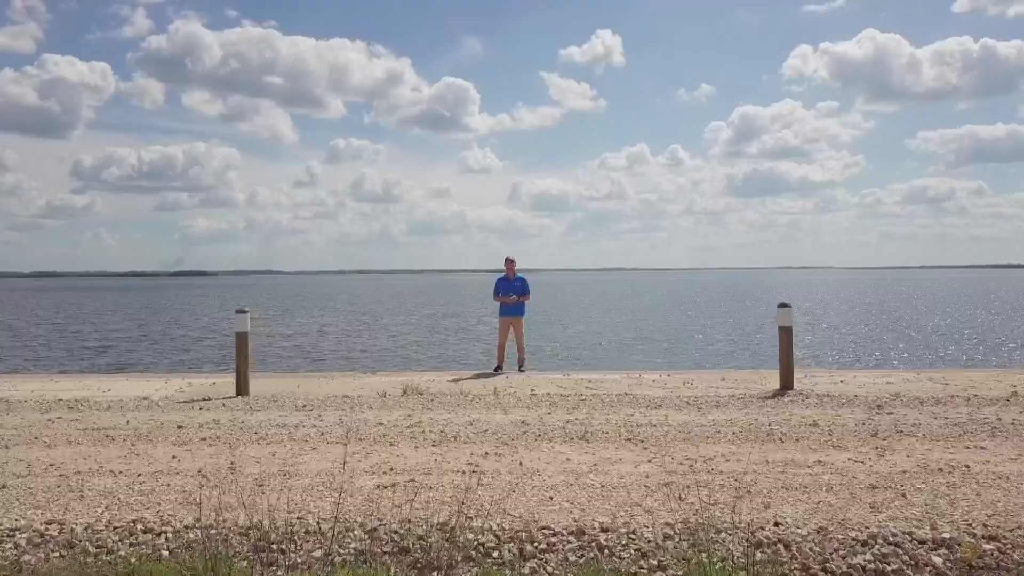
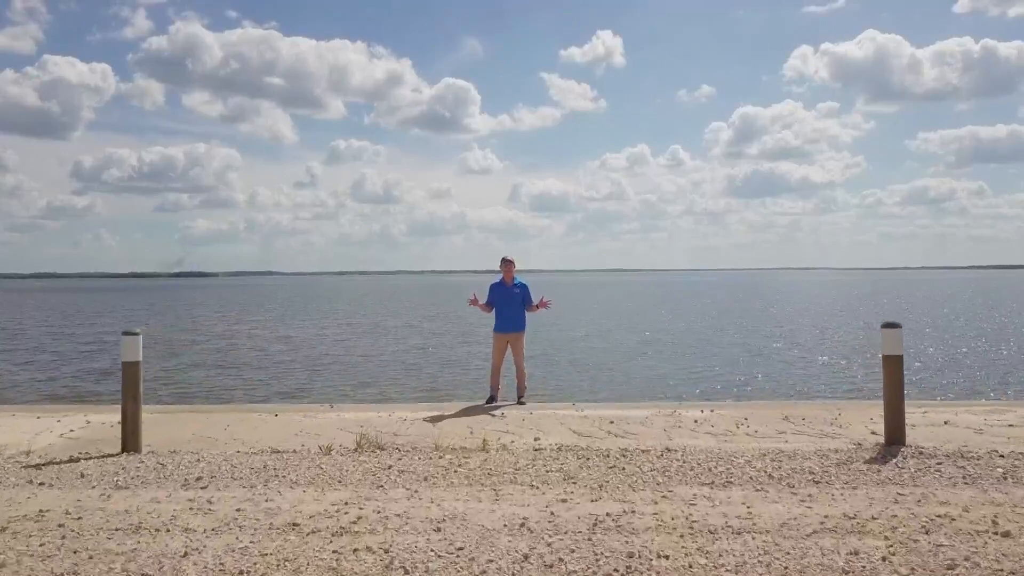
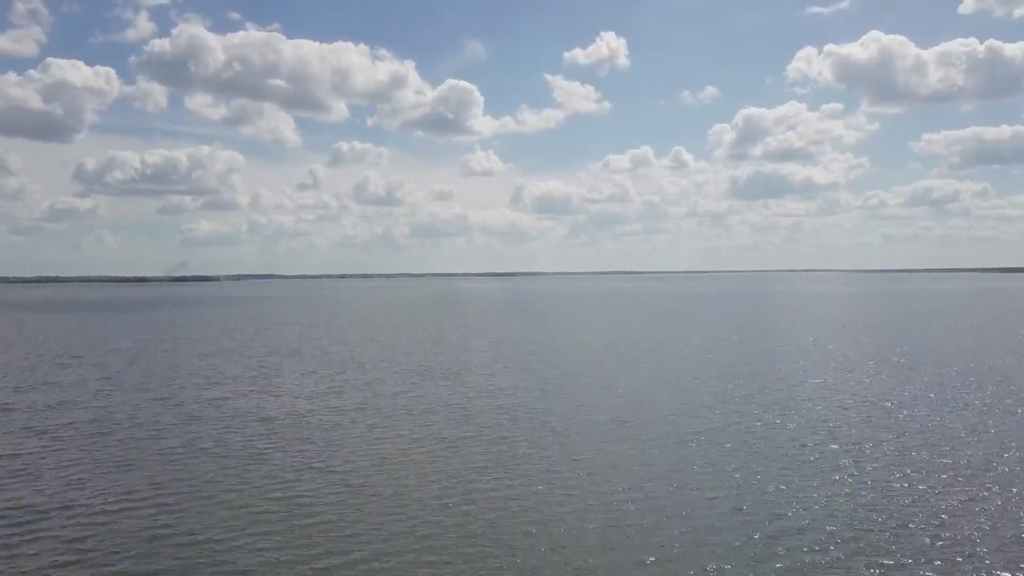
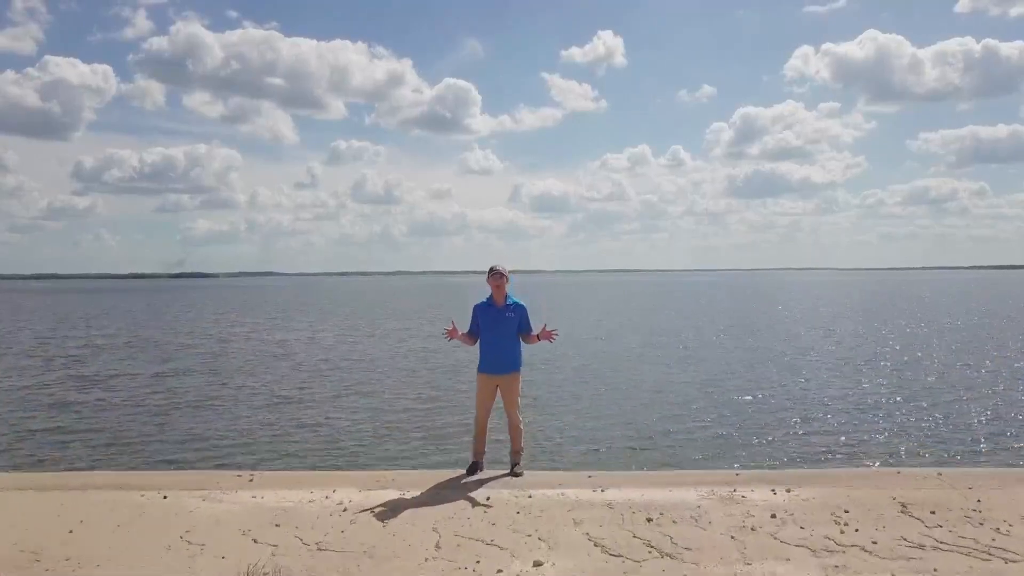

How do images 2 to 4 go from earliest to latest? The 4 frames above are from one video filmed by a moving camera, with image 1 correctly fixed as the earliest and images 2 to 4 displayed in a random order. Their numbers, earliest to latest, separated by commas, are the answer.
2, 4, 3
